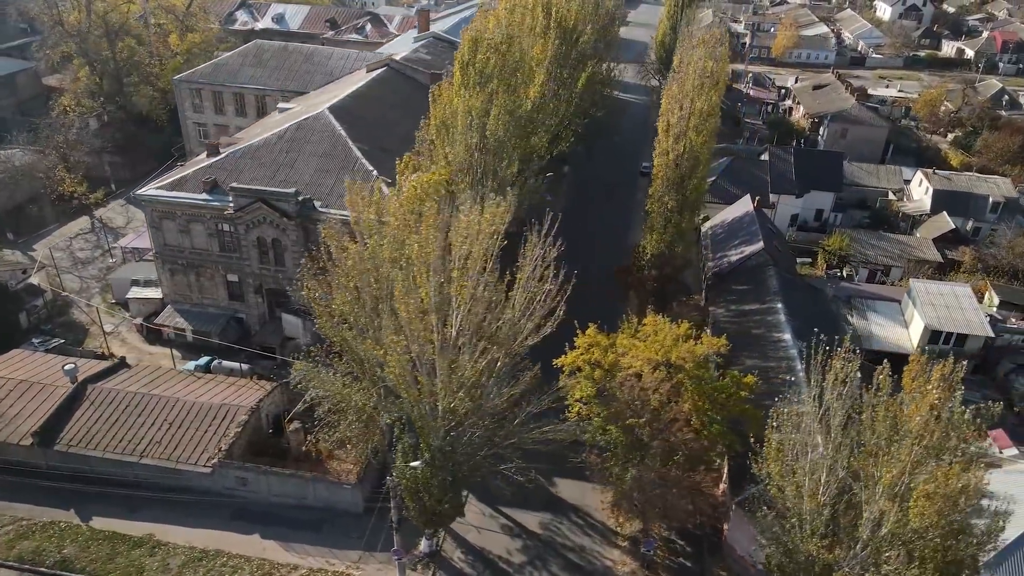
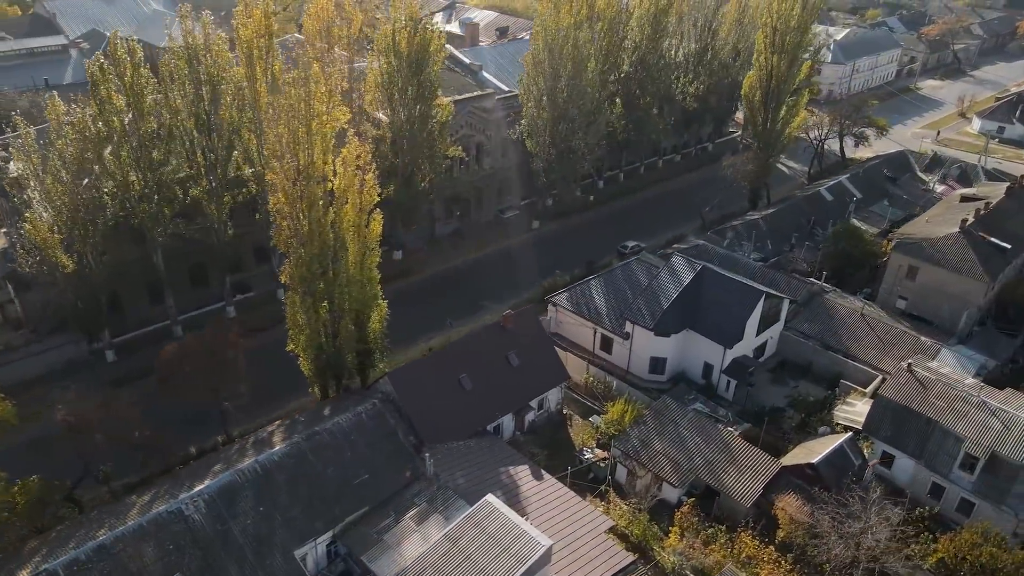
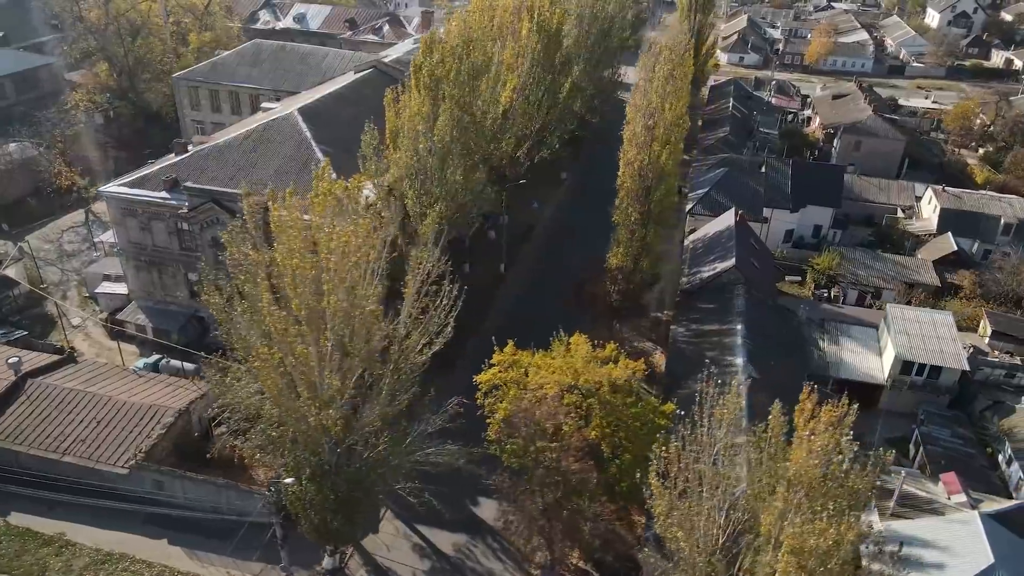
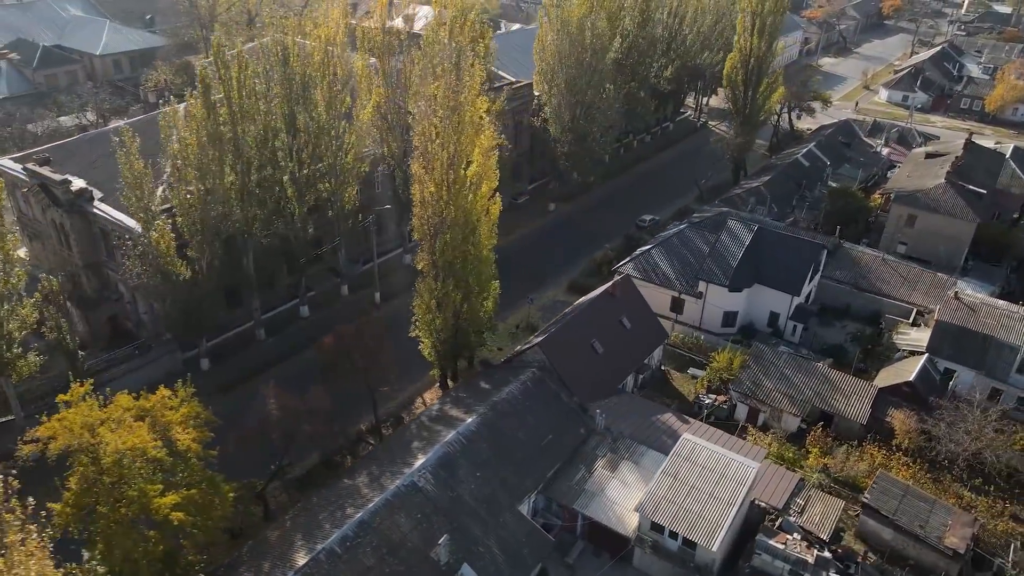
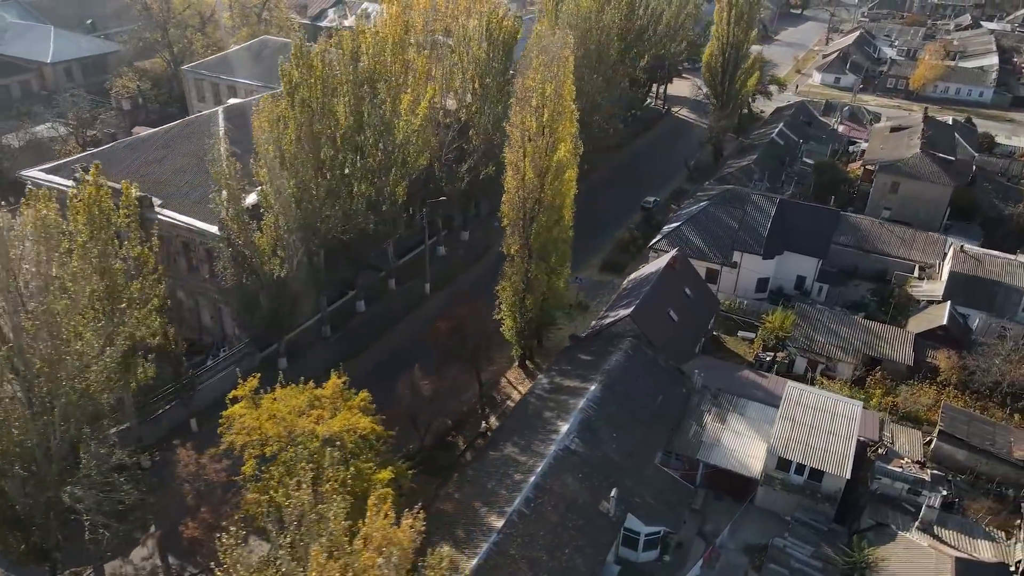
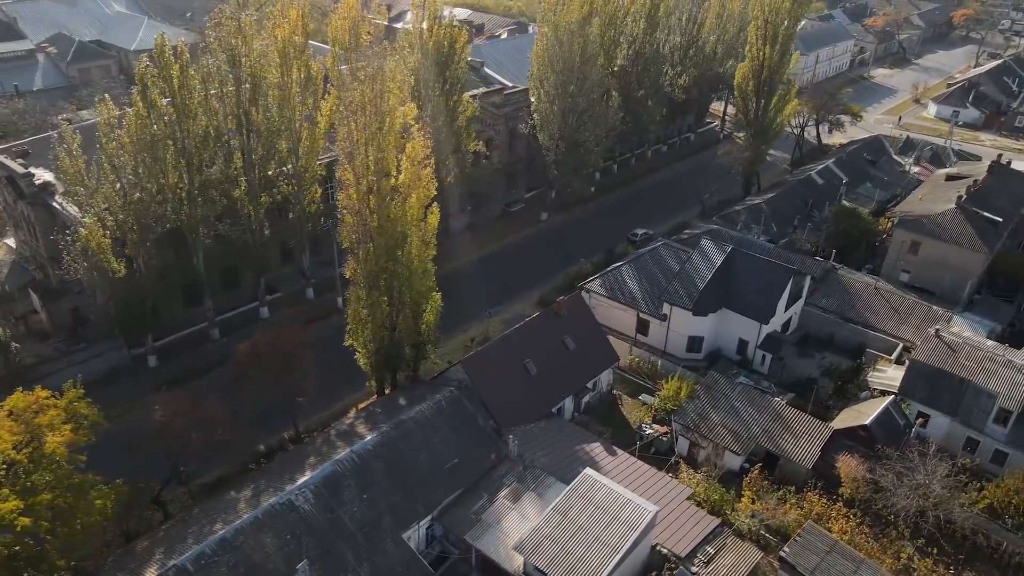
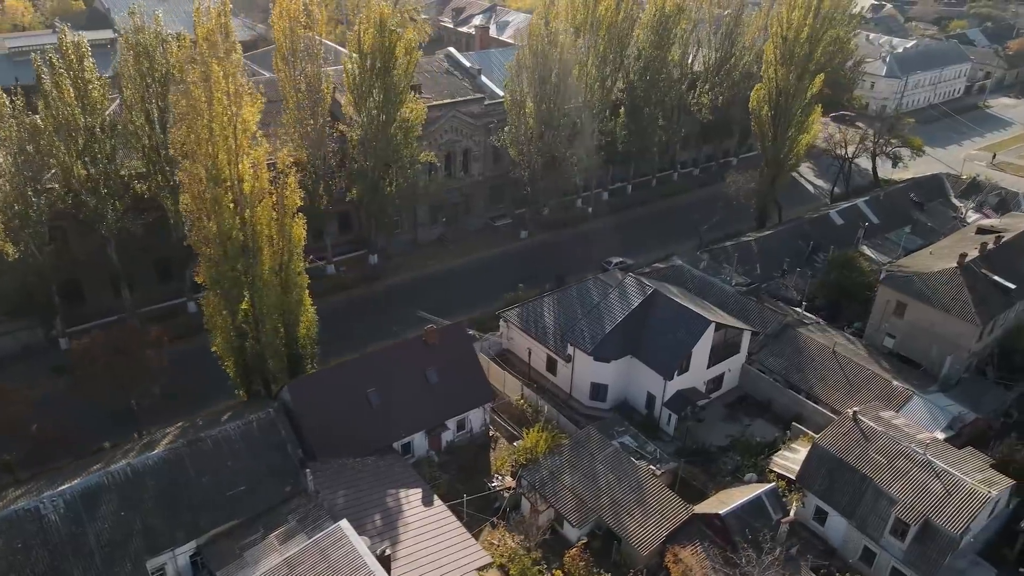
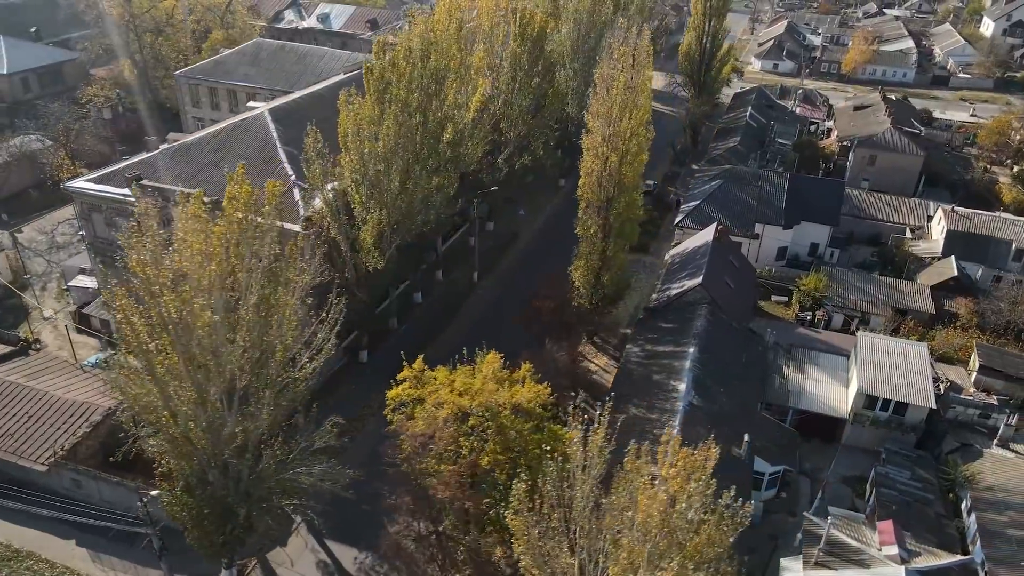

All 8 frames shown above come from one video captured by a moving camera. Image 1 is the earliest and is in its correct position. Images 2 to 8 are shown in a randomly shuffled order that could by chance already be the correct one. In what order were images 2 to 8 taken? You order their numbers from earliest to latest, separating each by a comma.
3, 8, 5, 4, 6, 2, 7
